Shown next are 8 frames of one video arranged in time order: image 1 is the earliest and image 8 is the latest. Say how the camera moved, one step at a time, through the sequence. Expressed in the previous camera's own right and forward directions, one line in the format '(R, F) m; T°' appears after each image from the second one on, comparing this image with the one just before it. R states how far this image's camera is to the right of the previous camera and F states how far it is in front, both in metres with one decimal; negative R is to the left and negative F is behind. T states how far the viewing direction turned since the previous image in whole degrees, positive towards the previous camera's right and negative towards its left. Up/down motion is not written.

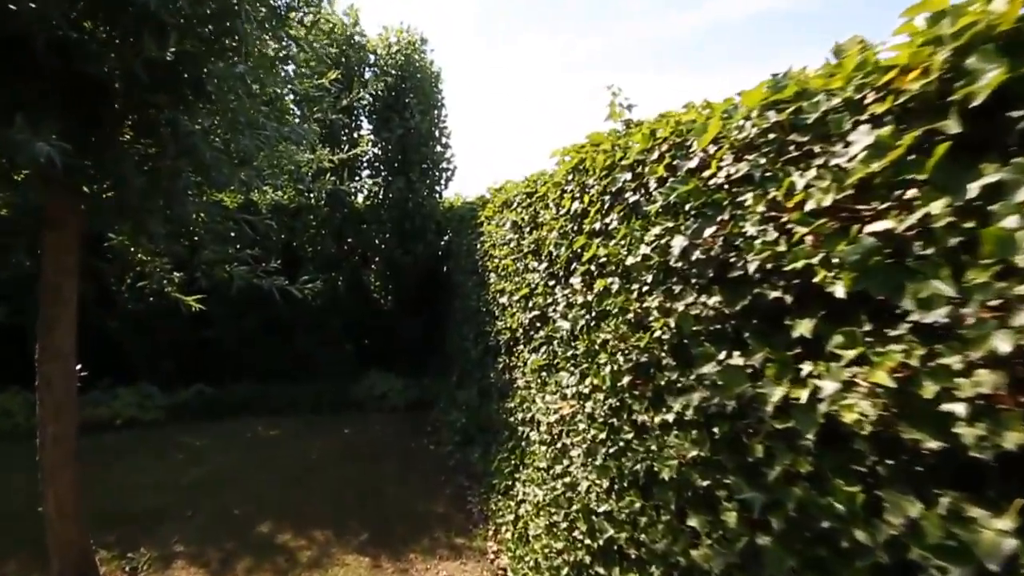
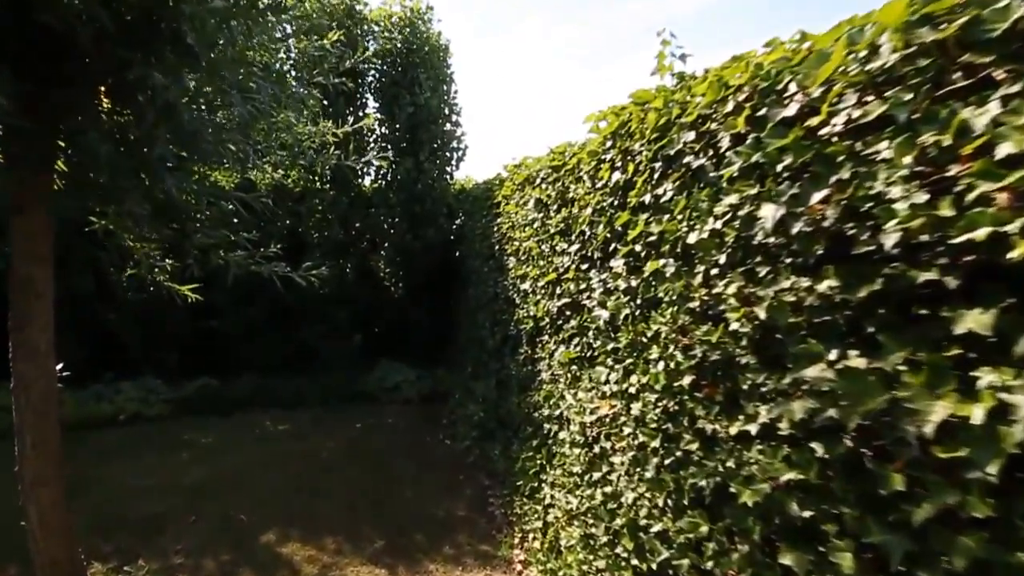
(-0.1, +0.4) m; -1°
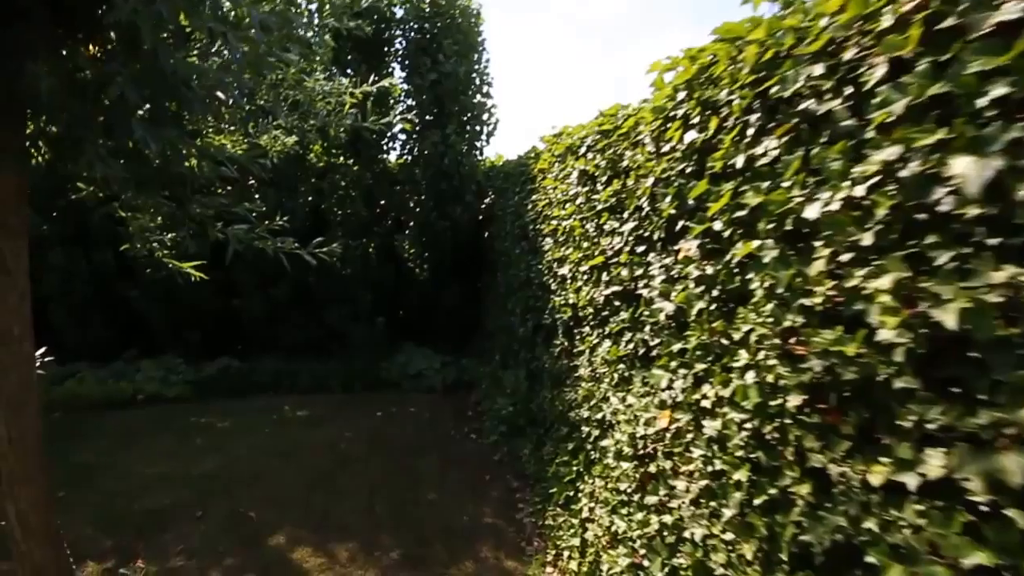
(-0.1, +0.5) m; -3°
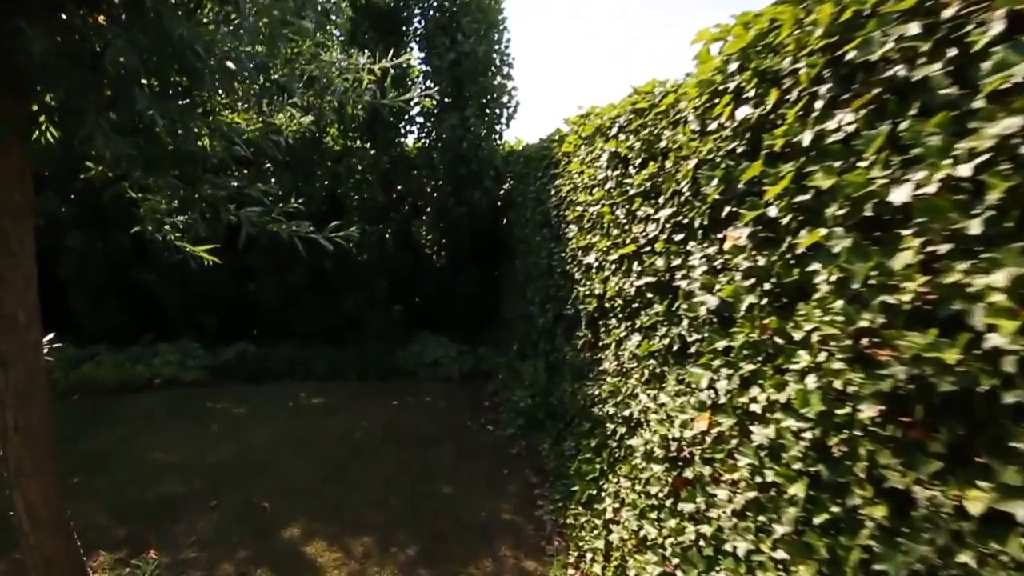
(-0.1, +0.2) m; -2°
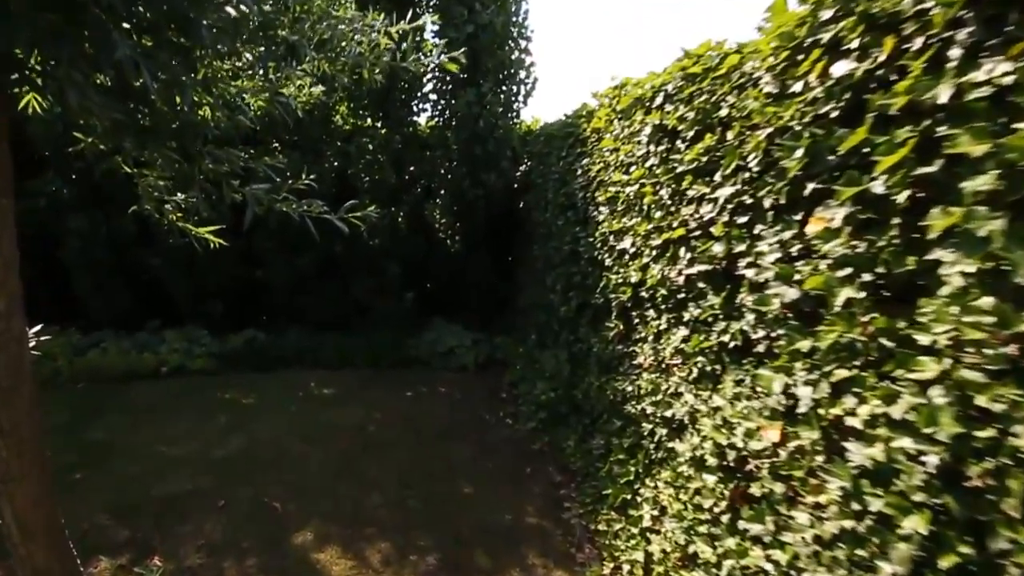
(-0.2, +0.3) m; -1°
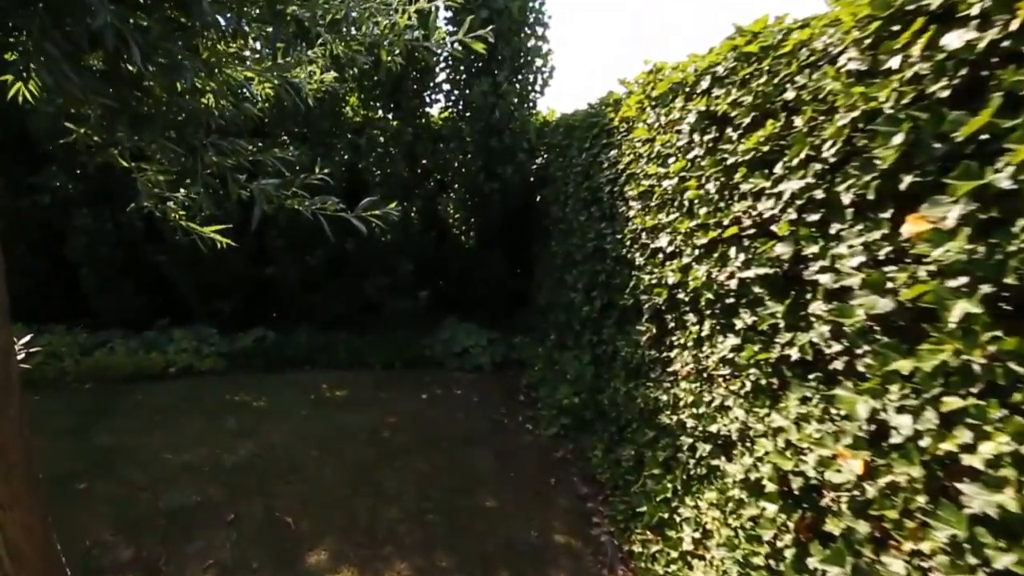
(-0.1, +0.3) m; -1°
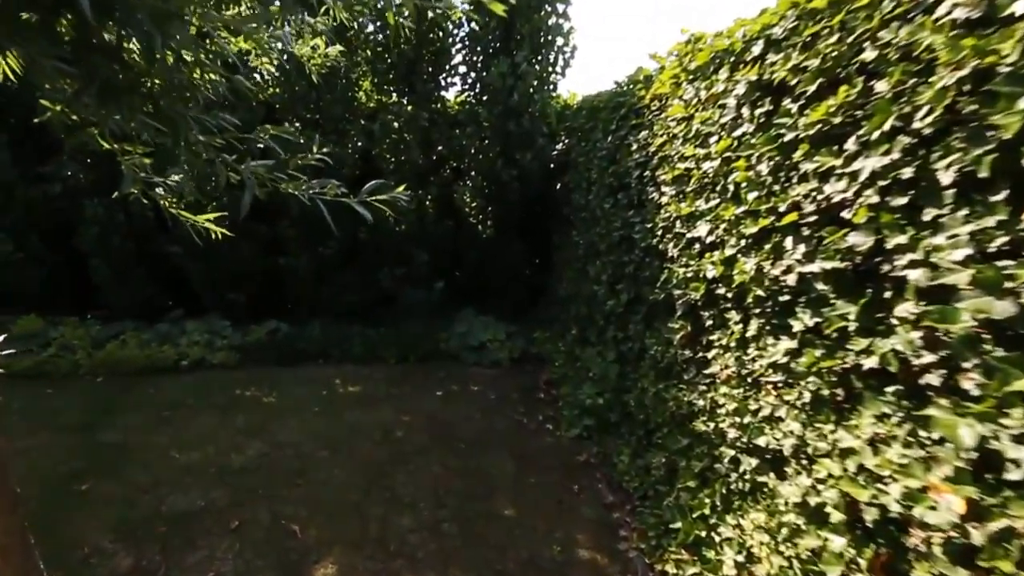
(0.0, +0.3) m; -2°
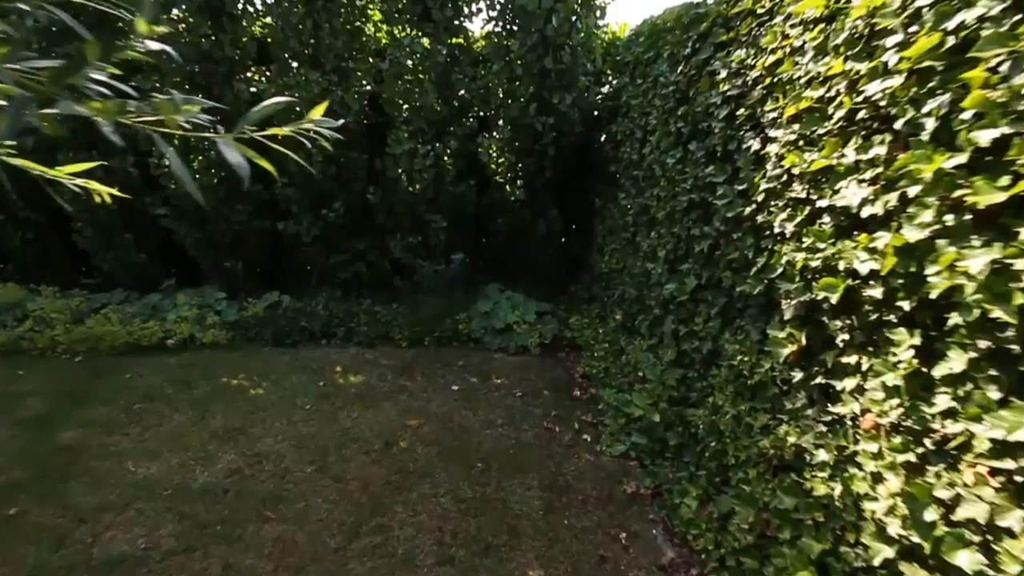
(0.0, +1.0) m; -4°
